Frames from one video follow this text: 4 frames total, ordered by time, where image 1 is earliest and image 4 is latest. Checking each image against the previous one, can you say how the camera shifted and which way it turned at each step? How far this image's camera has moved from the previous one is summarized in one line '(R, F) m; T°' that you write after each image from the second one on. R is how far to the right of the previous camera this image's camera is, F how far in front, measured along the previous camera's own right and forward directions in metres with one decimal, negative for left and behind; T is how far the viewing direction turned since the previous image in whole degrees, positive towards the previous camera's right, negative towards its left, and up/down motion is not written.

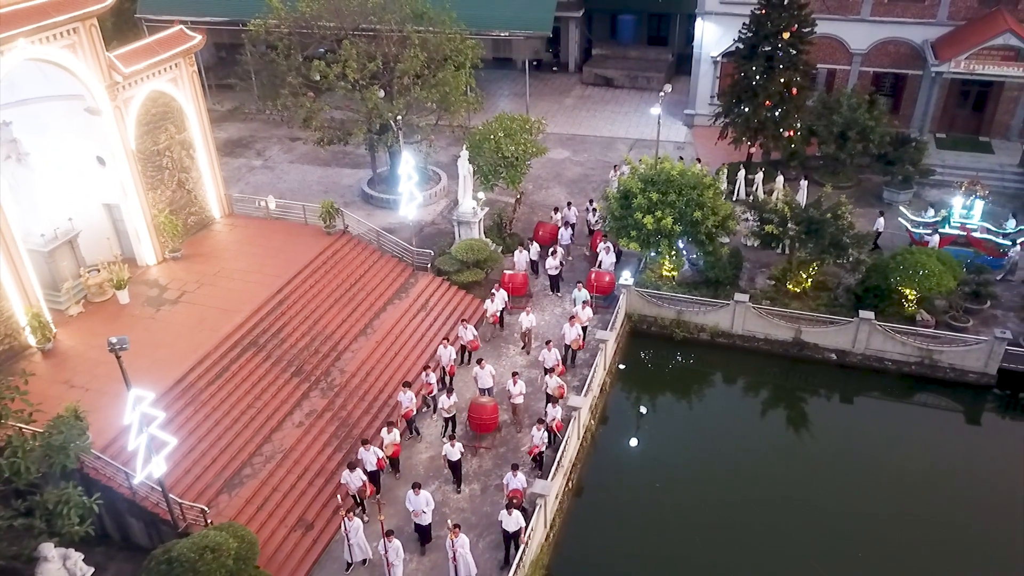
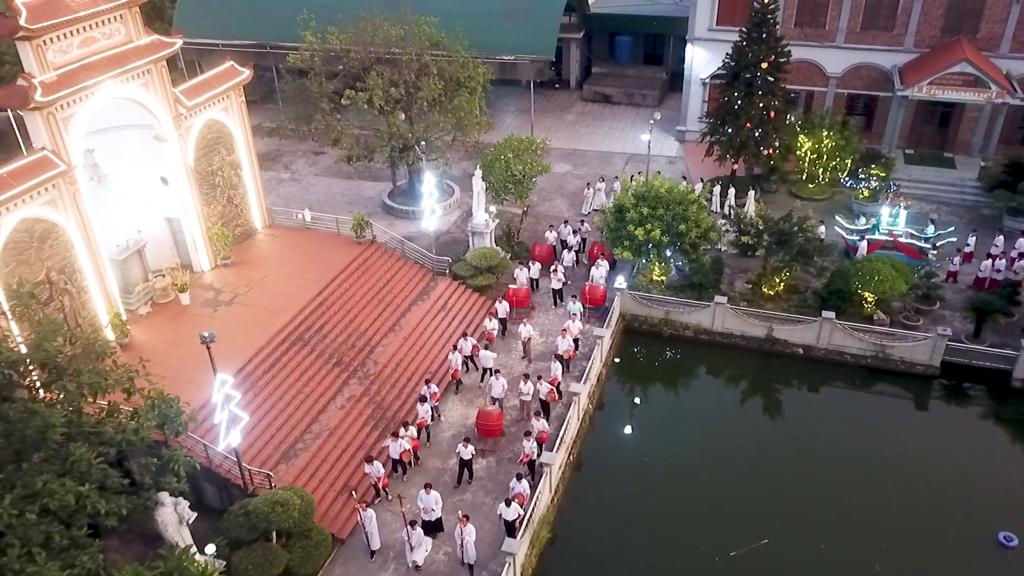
(-0.2, -2.4) m; 0°
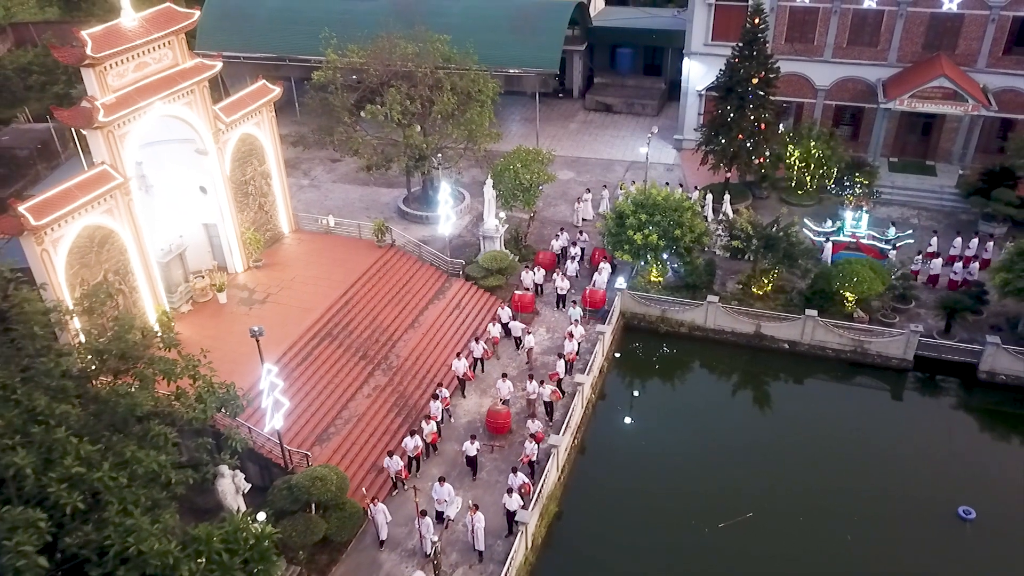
(-0.2, -1.6) m; 0°
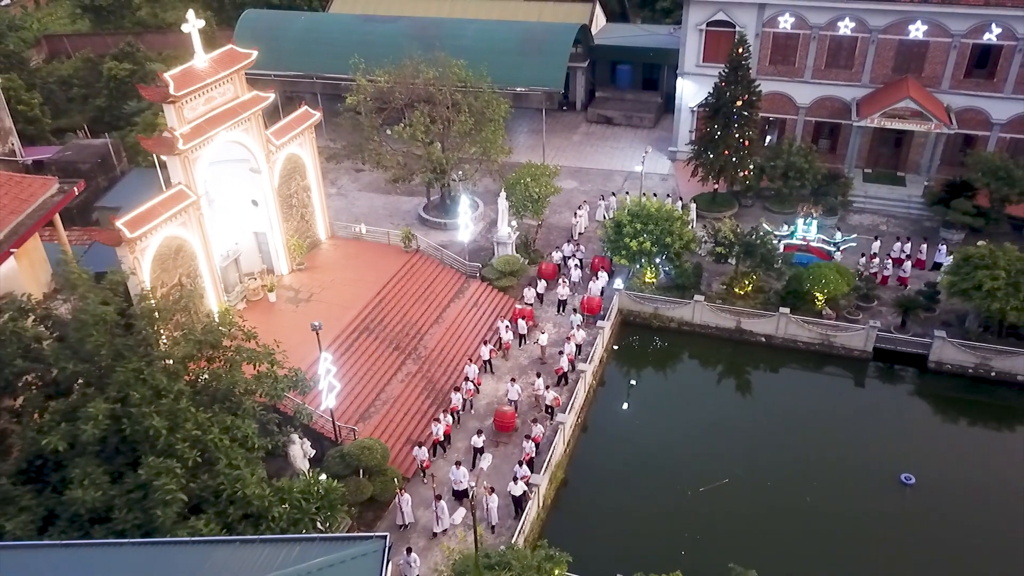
(-0.3, -2.9) m; 0°
